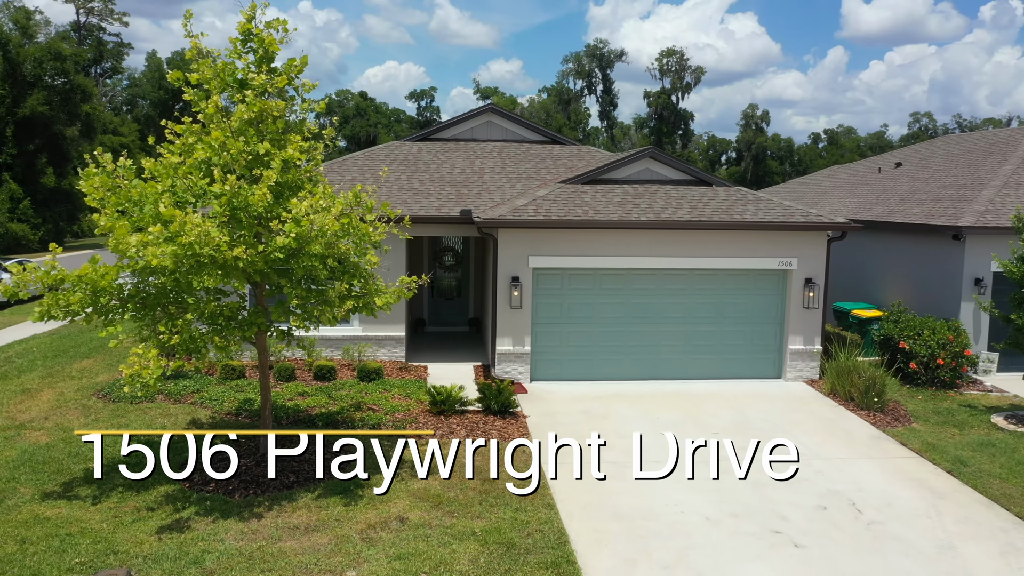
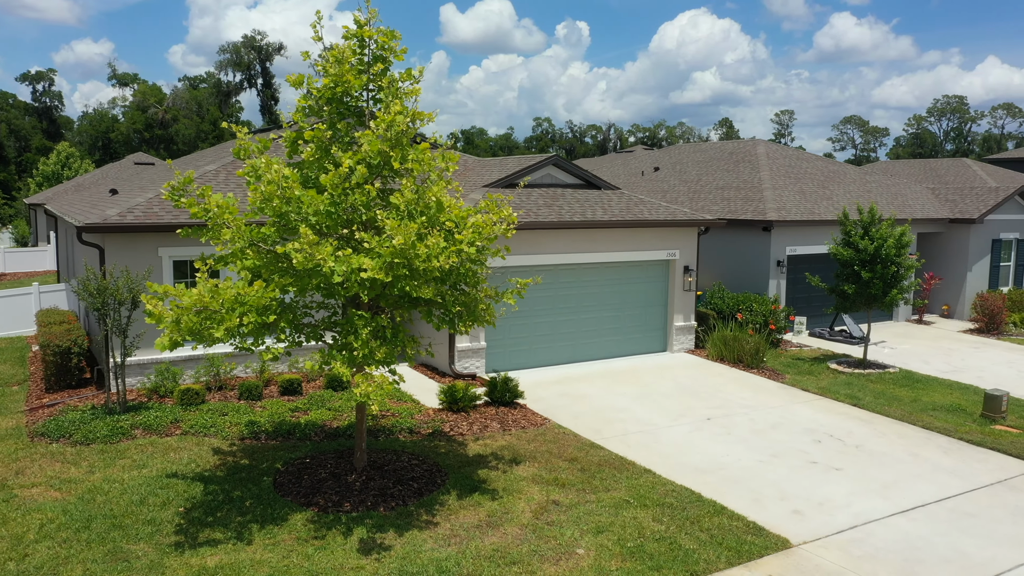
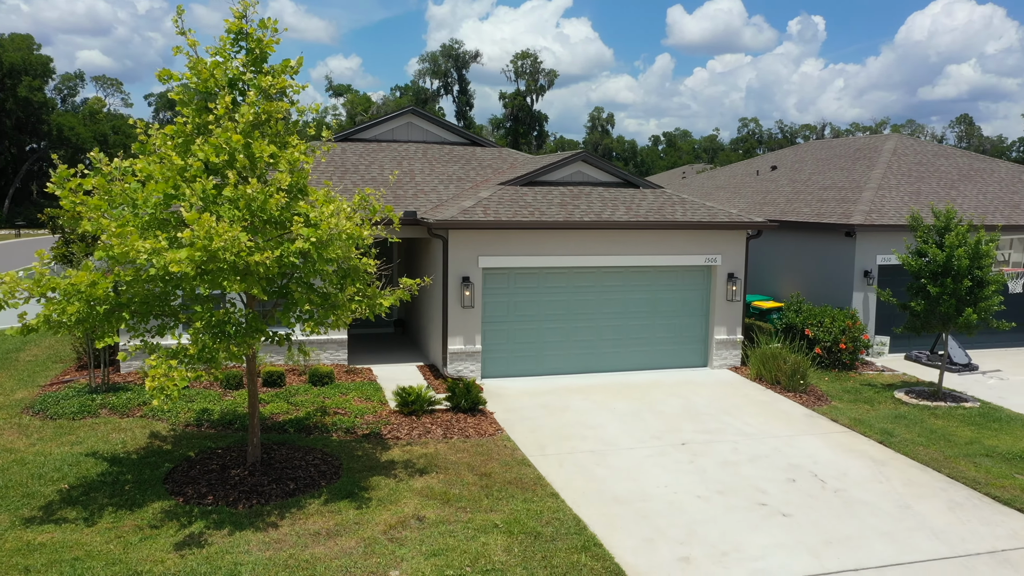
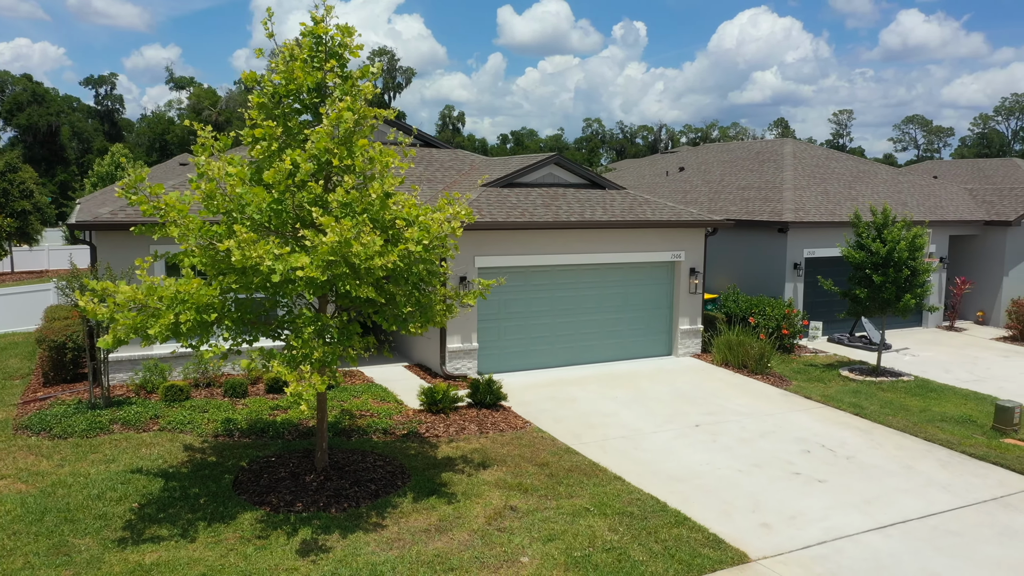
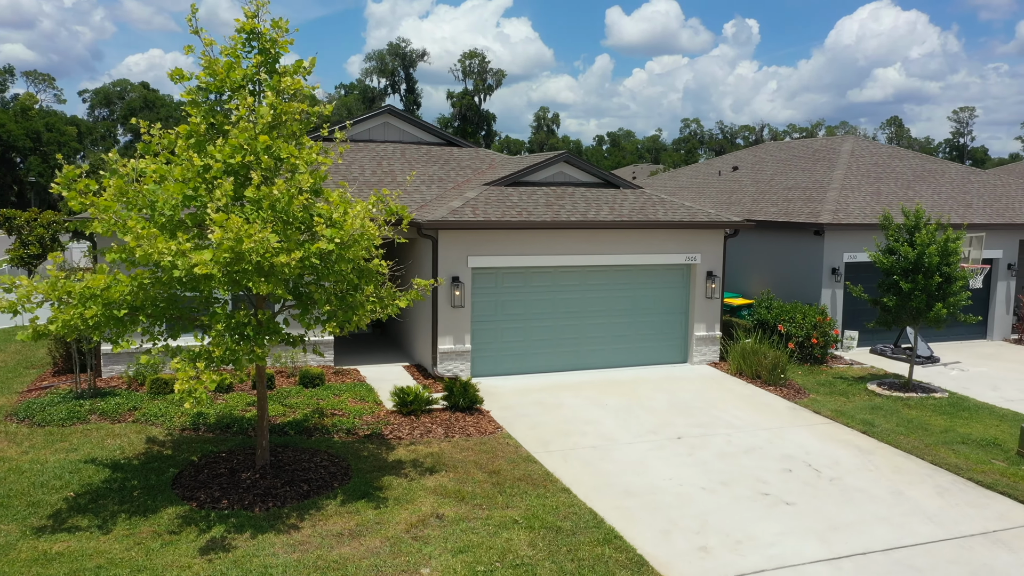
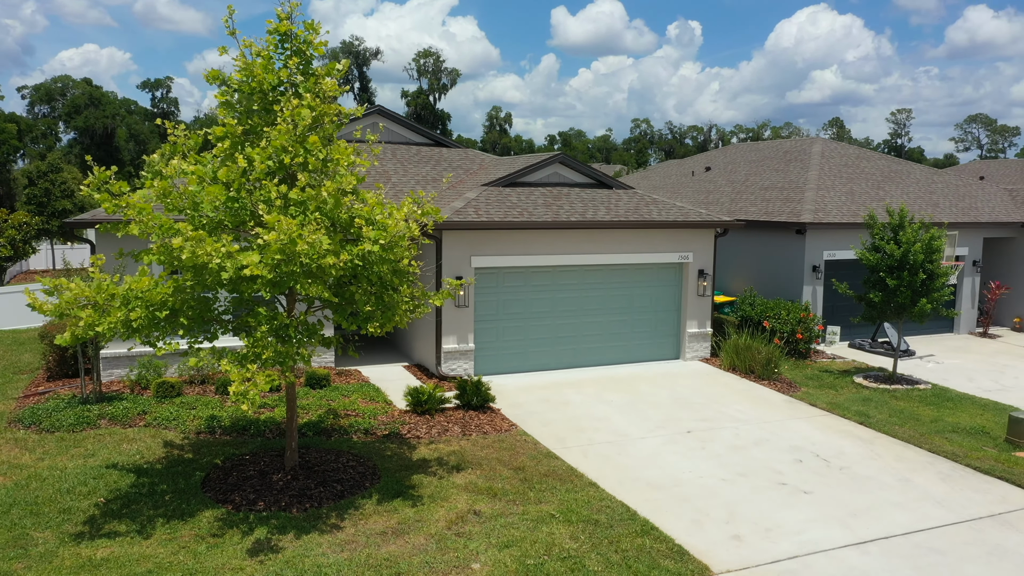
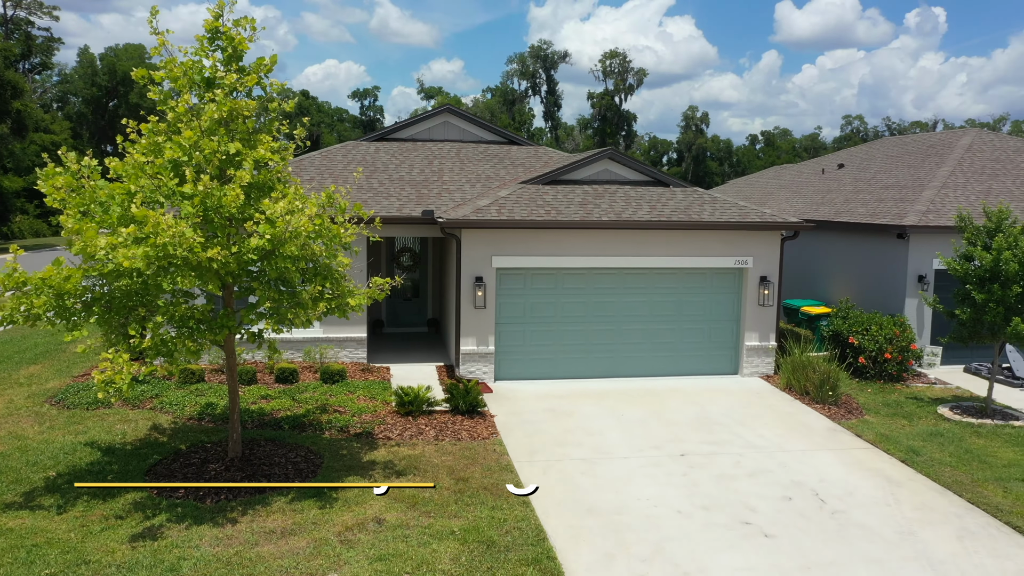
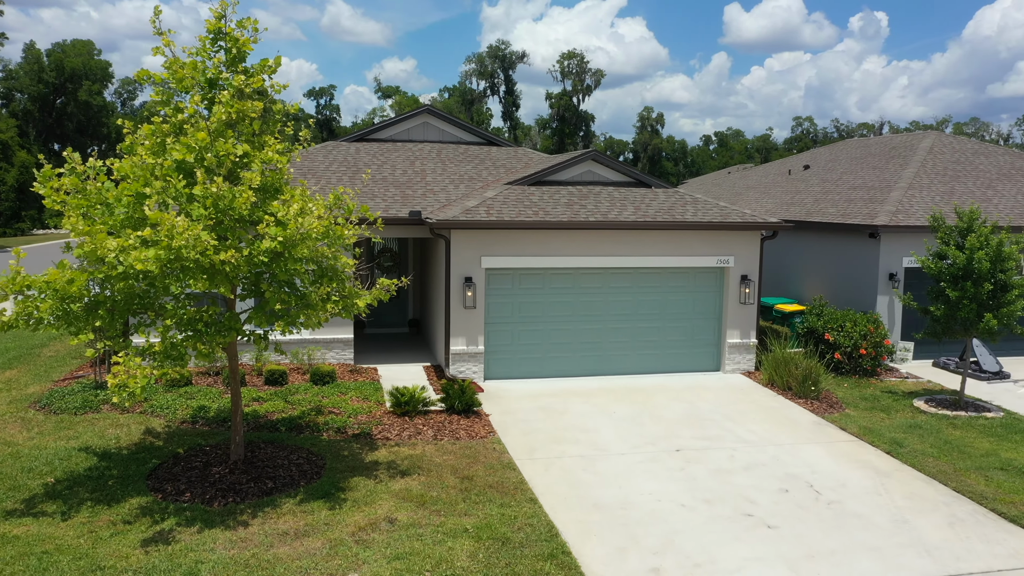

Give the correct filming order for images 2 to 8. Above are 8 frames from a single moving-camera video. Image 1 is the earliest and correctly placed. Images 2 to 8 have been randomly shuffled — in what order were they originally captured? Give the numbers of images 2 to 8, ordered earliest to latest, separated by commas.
7, 8, 3, 5, 6, 4, 2
